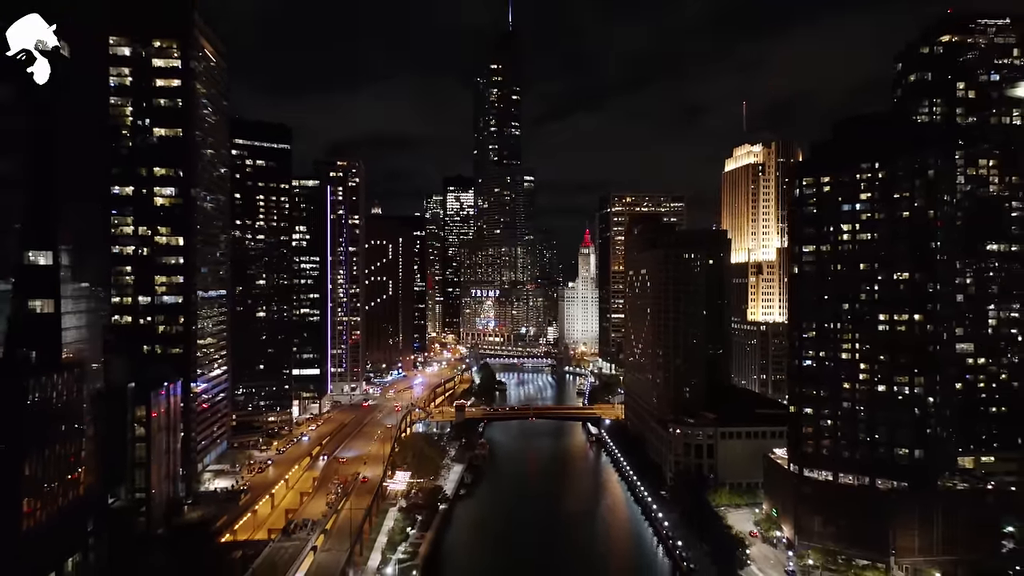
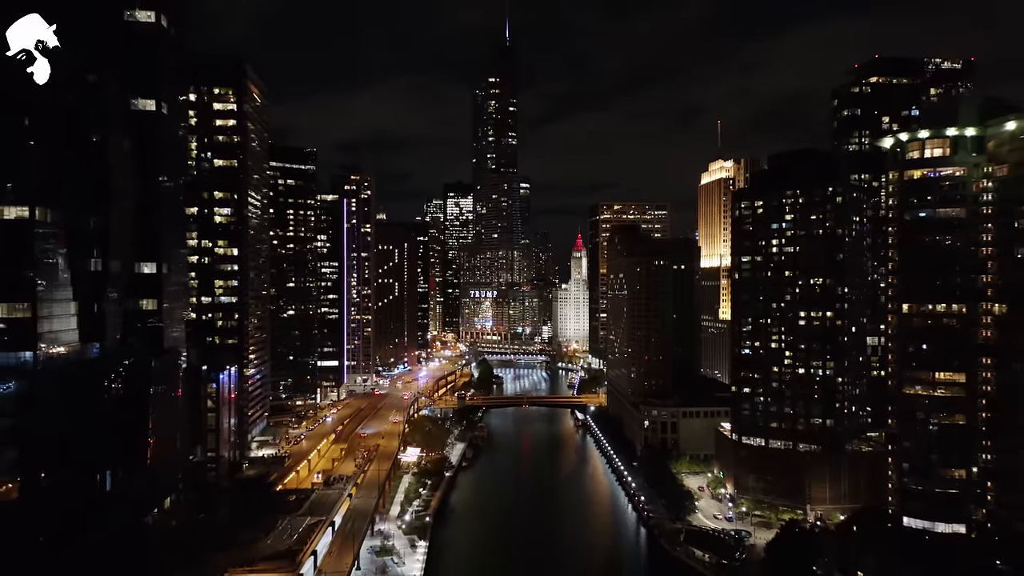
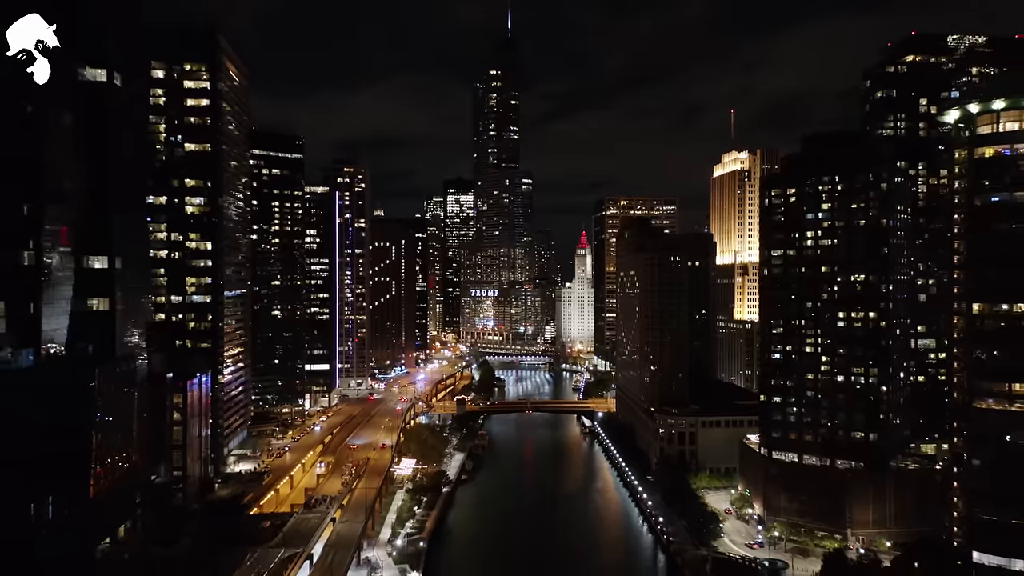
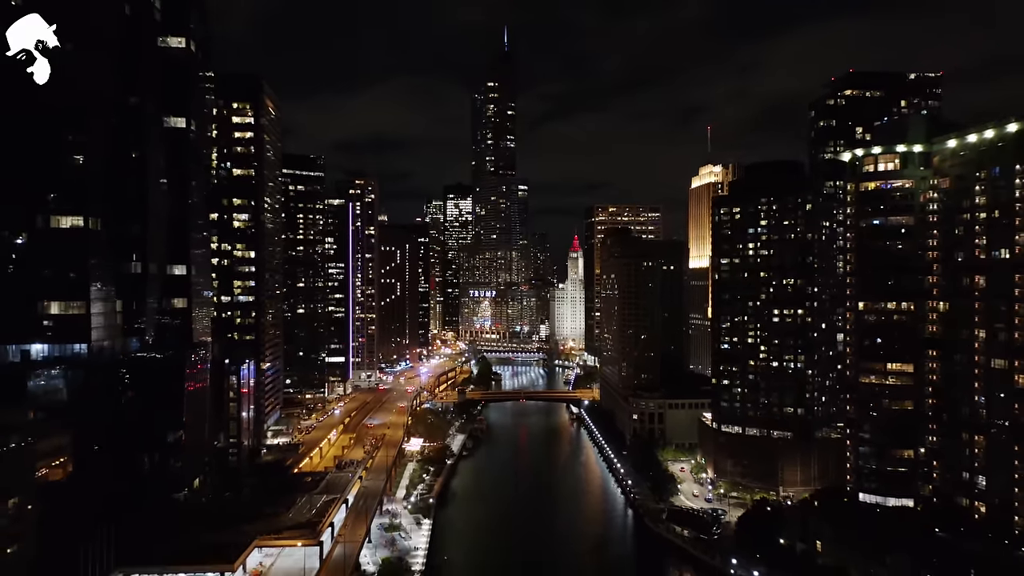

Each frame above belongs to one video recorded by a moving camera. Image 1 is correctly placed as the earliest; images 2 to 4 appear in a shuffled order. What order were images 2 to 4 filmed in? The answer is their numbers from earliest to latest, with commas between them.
3, 2, 4
